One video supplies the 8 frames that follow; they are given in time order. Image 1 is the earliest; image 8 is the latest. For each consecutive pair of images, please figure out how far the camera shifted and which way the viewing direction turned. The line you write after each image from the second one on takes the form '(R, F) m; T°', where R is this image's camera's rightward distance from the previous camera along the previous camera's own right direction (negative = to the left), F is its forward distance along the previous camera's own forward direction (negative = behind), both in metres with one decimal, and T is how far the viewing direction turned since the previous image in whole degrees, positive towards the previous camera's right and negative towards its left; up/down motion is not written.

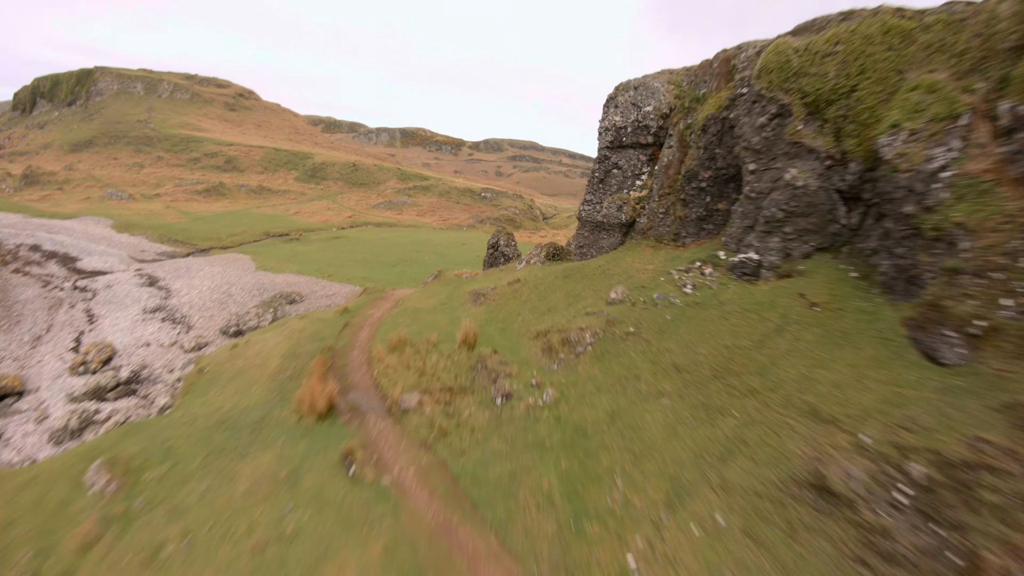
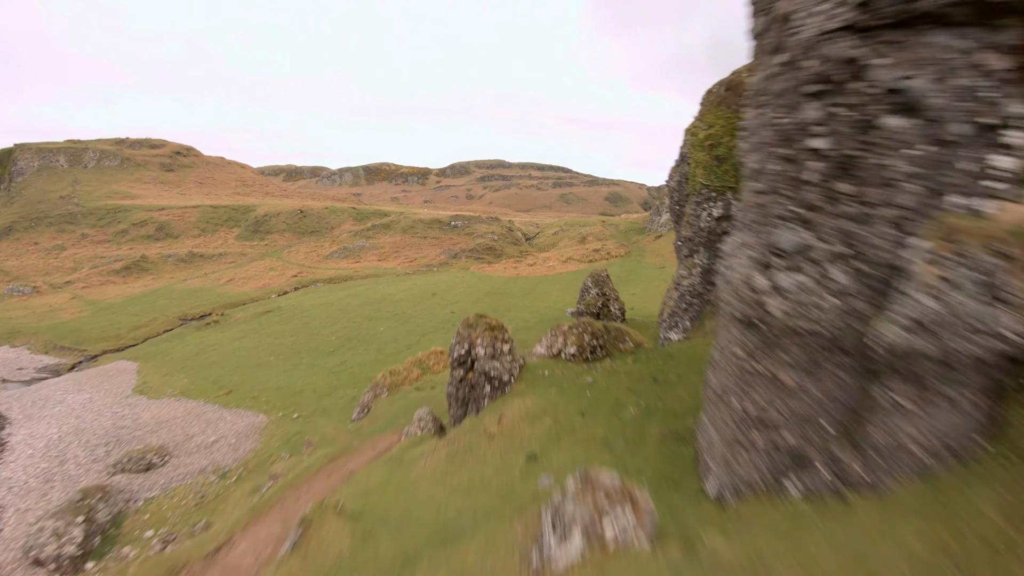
(0.0, +14.8) m; +1°
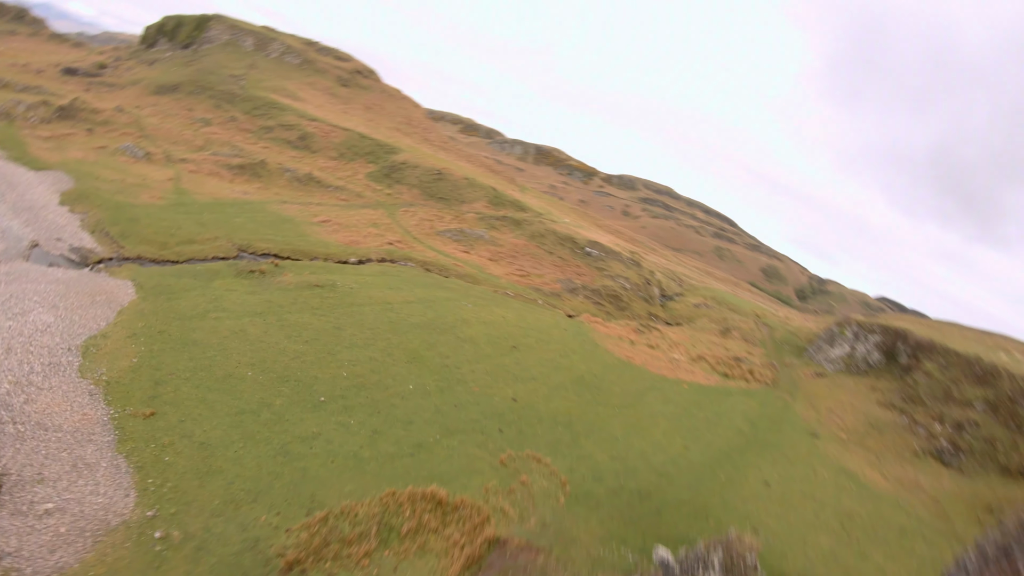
(-0.2, +11.1) m; -10°
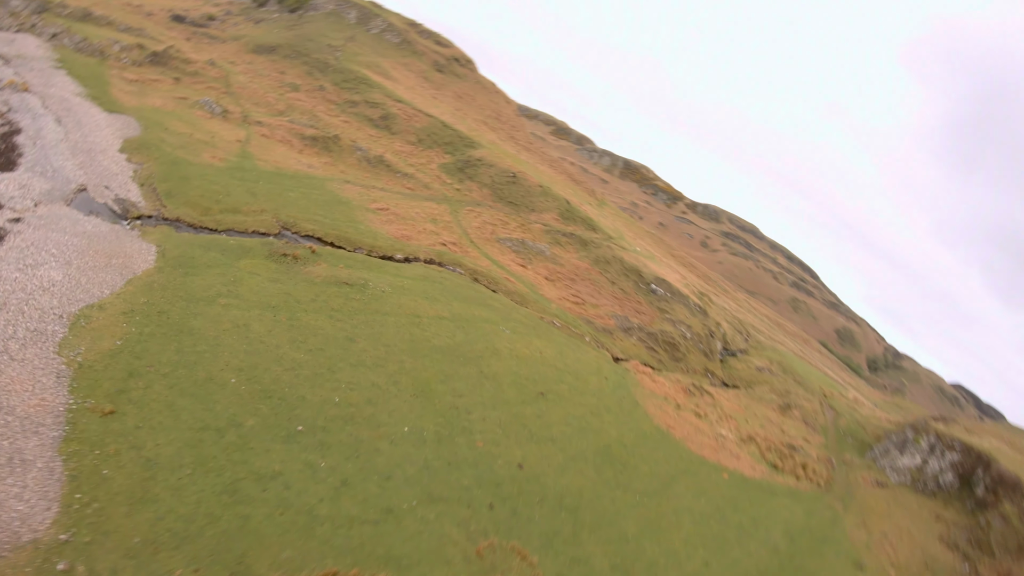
(+1.0, +3.4) m; -5°
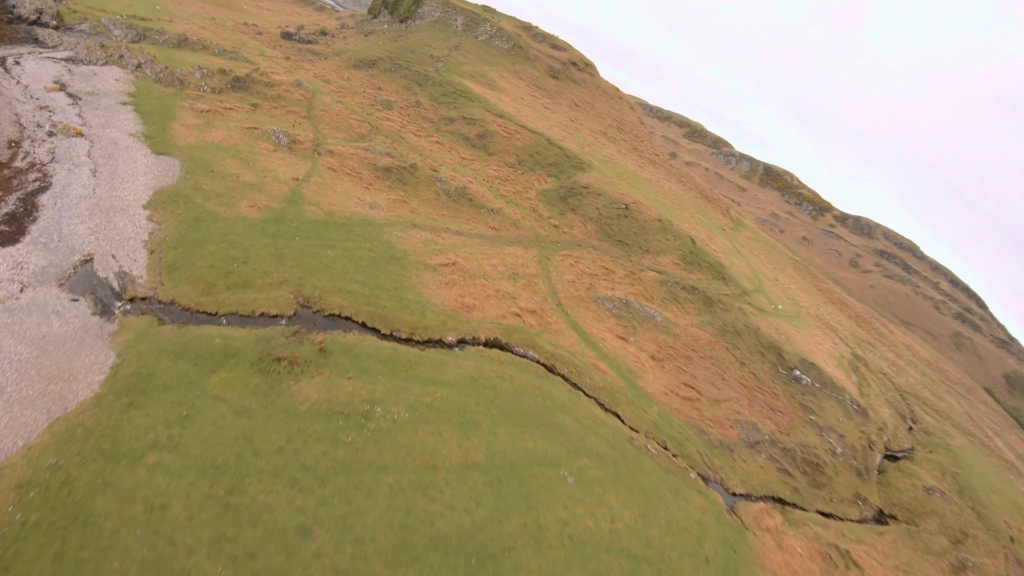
(+2.6, +10.2) m; -11°
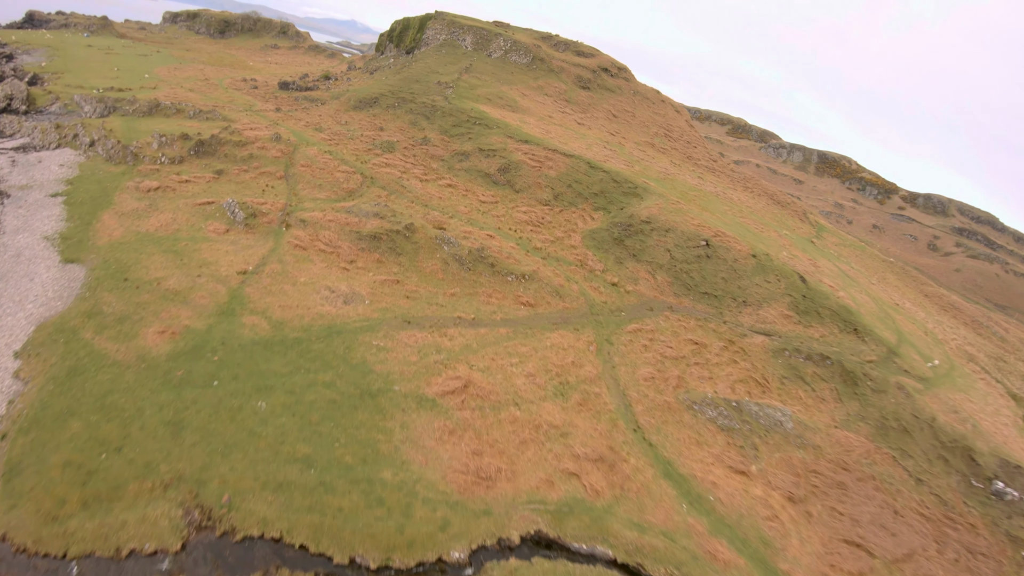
(+0.9, +14.6) m; -4°
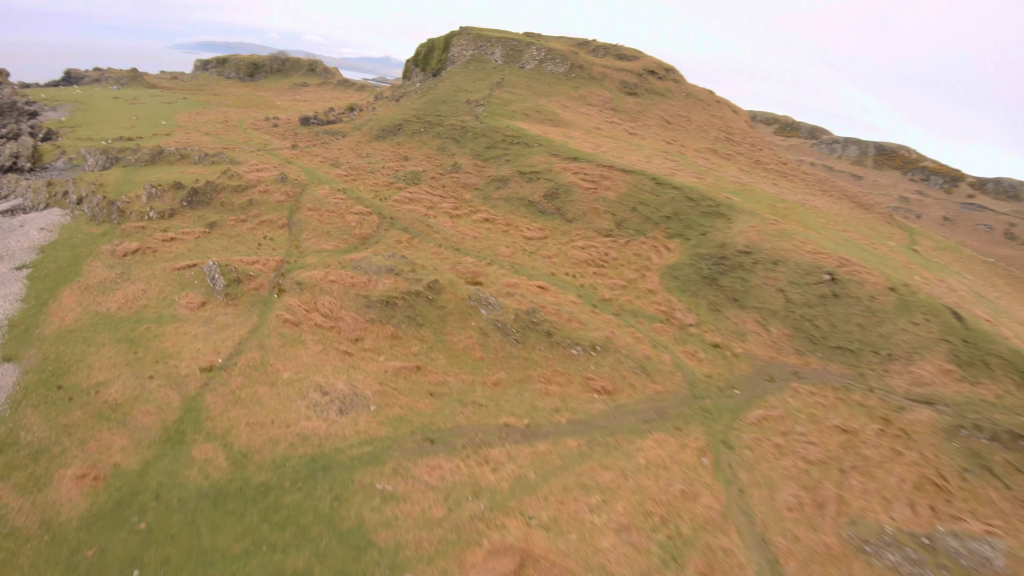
(-0.4, +10.0) m; -4°
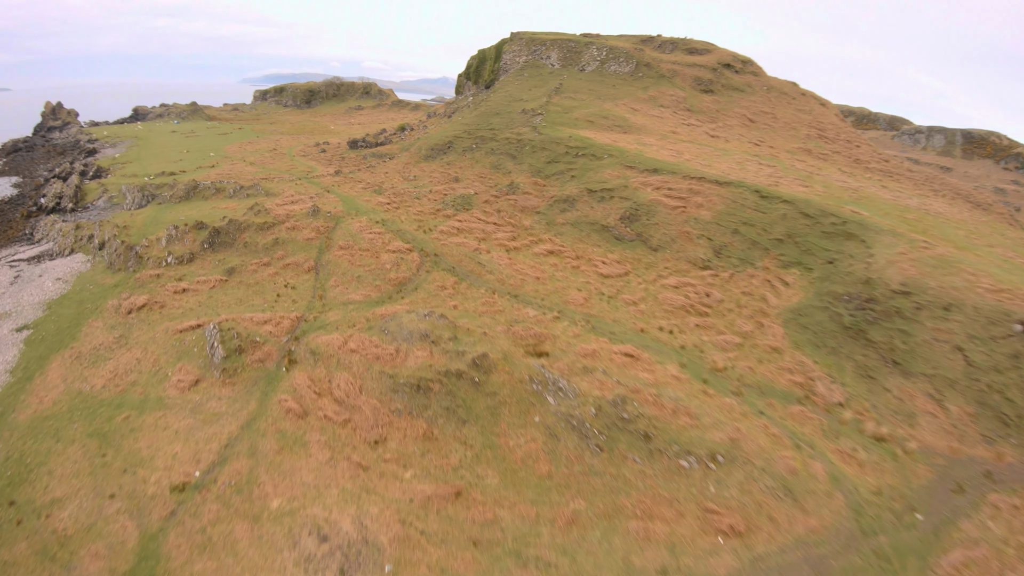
(-0.2, +7.6) m; -5°
